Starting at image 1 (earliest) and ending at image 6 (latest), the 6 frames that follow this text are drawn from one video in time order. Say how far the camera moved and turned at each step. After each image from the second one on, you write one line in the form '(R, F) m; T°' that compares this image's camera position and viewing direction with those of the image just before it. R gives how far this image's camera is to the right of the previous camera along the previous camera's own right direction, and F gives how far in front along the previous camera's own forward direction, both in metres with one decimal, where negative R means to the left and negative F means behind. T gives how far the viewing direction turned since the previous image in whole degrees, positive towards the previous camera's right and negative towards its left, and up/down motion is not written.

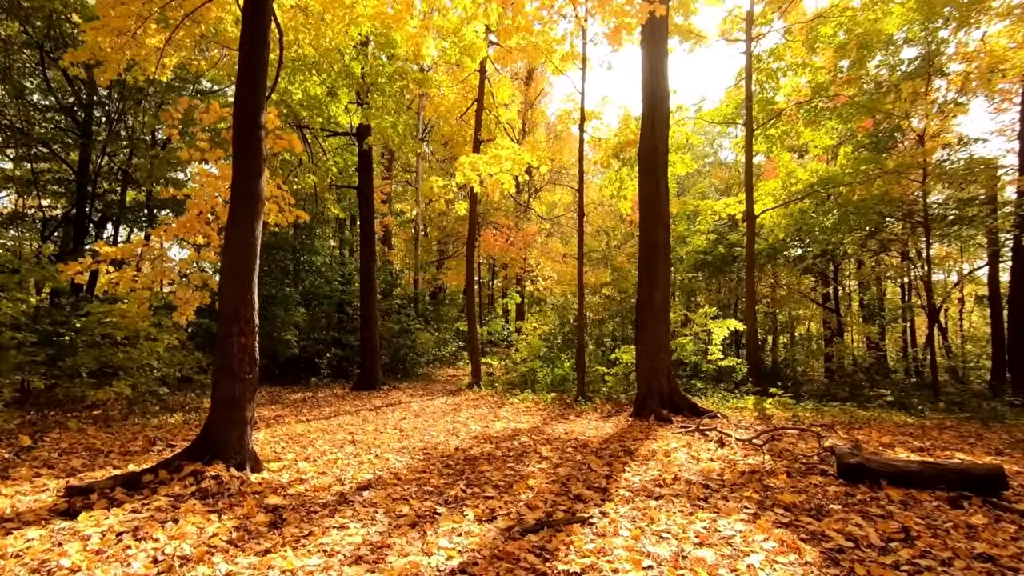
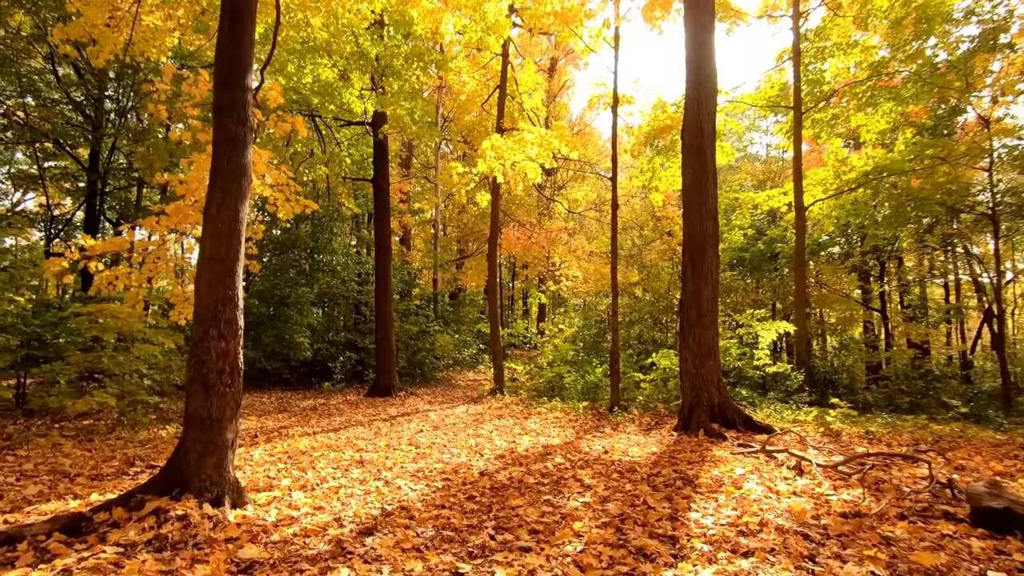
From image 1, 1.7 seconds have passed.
(-0.1, +0.9) m; -2°
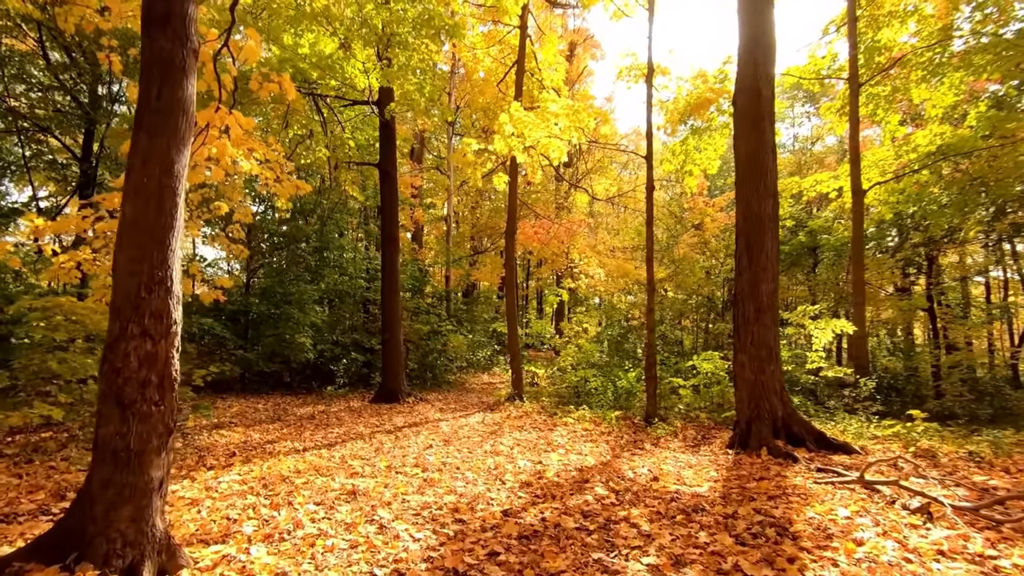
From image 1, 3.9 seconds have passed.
(-0.1, +1.1) m; -2°
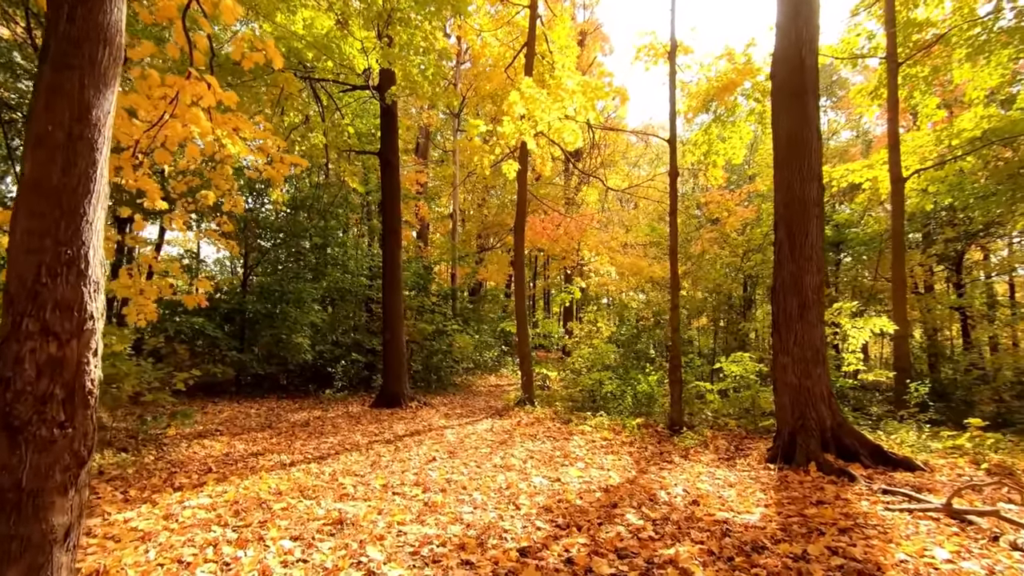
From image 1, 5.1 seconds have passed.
(-0.1, +0.7) m; -1°
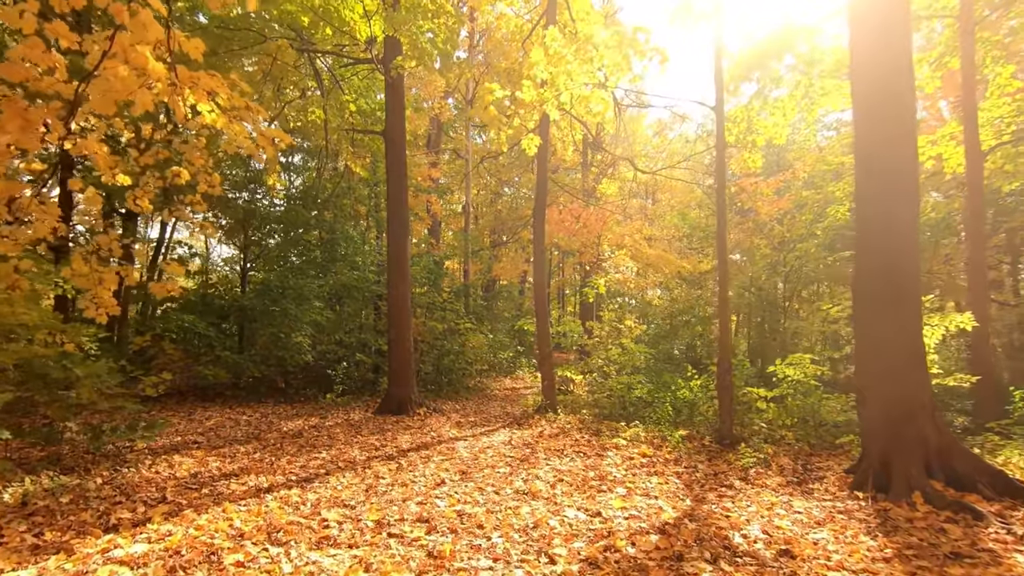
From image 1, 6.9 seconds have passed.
(-0.1, +1.0) m; -1°
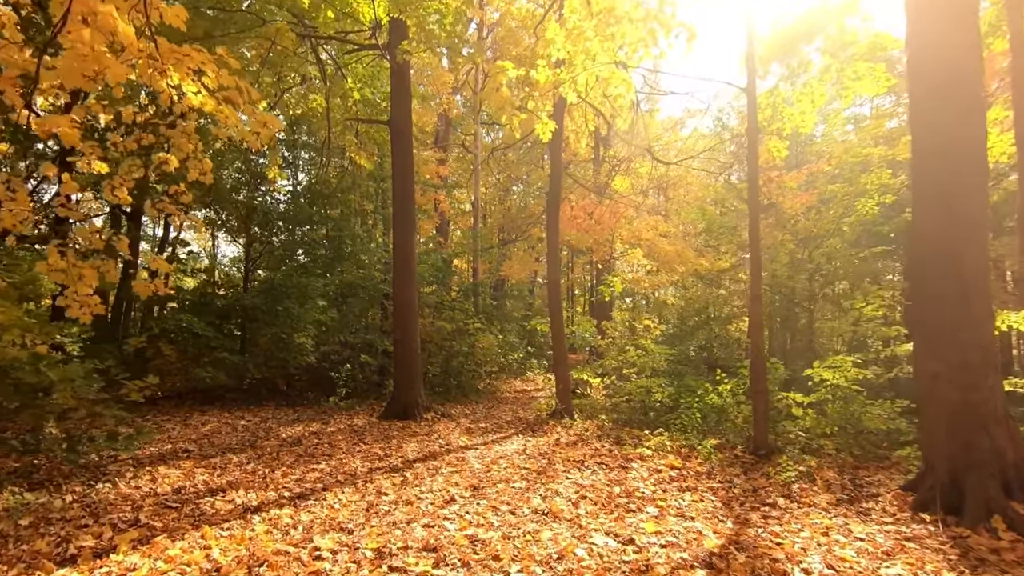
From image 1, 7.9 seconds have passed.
(-0.1, +0.5) m; -1°
